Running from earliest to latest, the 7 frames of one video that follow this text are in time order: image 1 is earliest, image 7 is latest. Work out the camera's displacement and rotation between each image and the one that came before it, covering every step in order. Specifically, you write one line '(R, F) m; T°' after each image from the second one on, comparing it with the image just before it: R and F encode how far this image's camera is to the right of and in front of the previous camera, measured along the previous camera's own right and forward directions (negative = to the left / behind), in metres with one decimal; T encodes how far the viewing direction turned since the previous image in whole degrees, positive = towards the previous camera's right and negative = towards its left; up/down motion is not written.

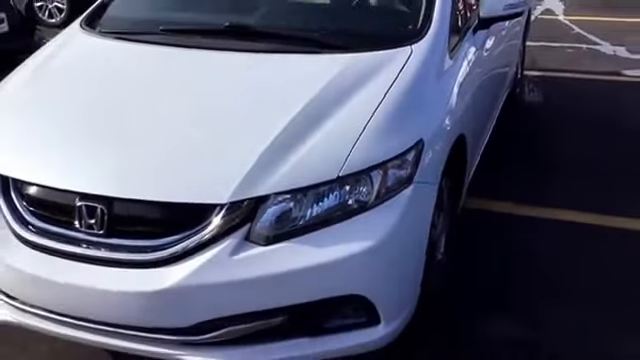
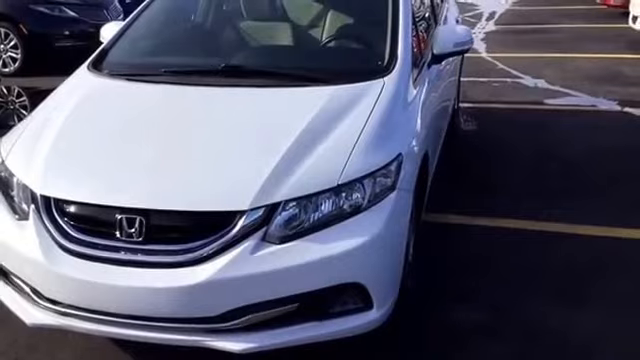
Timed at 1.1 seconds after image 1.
(-0.3, -0.5) m; +5°
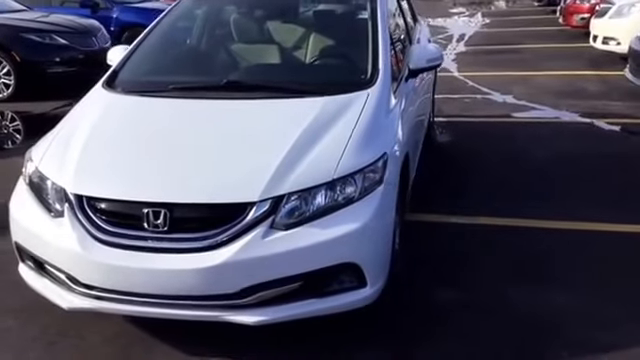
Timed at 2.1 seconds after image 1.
(-0.1, -0.5) m; +2°
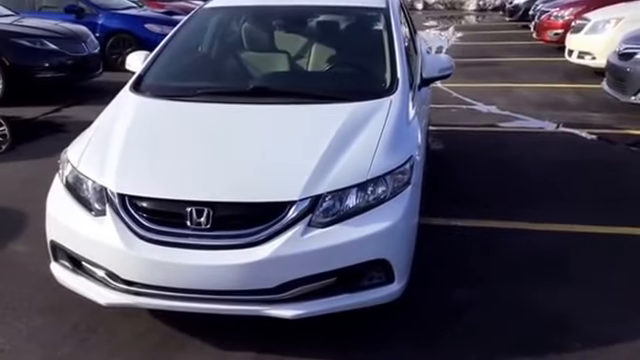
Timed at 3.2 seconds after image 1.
(-0.3, -0.2) m; +3°
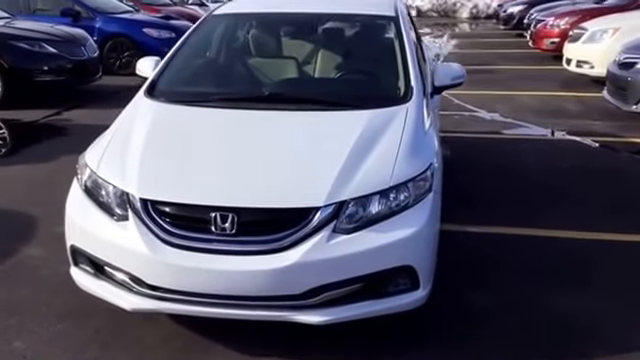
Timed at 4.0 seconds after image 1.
(-0.2, 0.0) m; +1°
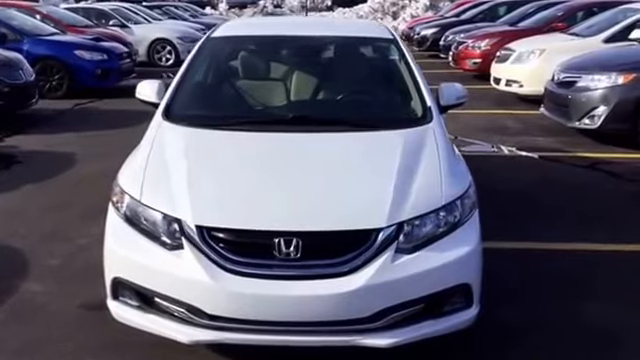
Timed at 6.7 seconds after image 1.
(-0.8, 0.0) m; +8°
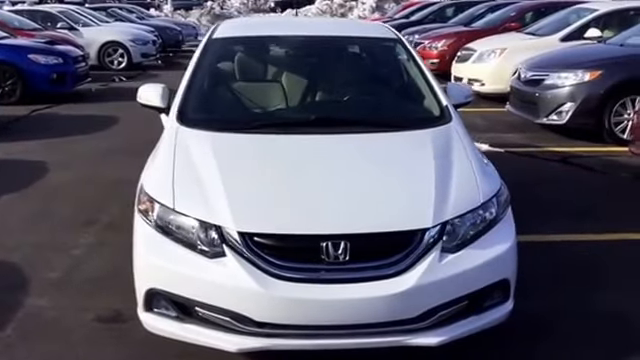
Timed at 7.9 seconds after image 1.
(-0.5, +0.1) m; +5°
